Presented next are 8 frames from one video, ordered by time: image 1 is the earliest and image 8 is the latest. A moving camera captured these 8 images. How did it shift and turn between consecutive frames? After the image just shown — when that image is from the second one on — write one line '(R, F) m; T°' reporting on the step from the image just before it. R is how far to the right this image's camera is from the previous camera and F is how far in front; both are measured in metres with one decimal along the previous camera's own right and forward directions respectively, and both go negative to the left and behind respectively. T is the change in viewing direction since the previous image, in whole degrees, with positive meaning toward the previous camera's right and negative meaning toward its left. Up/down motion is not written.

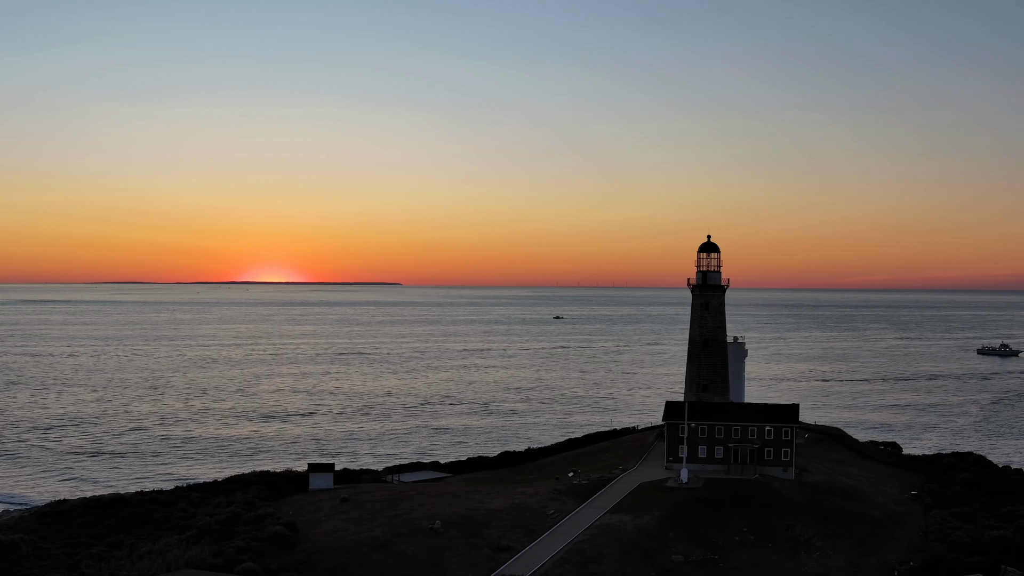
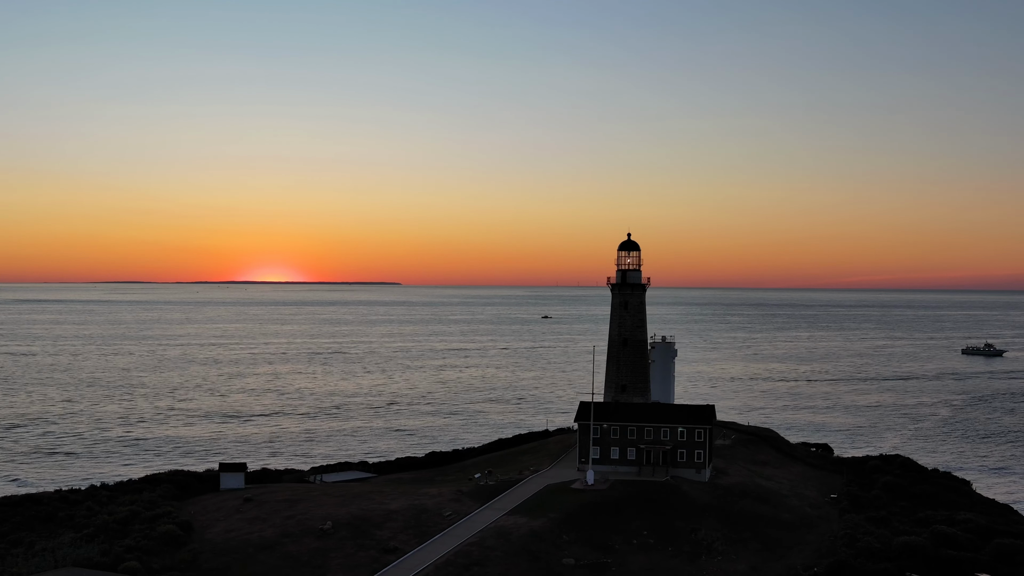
(+5.3, +0.5) m; -1°
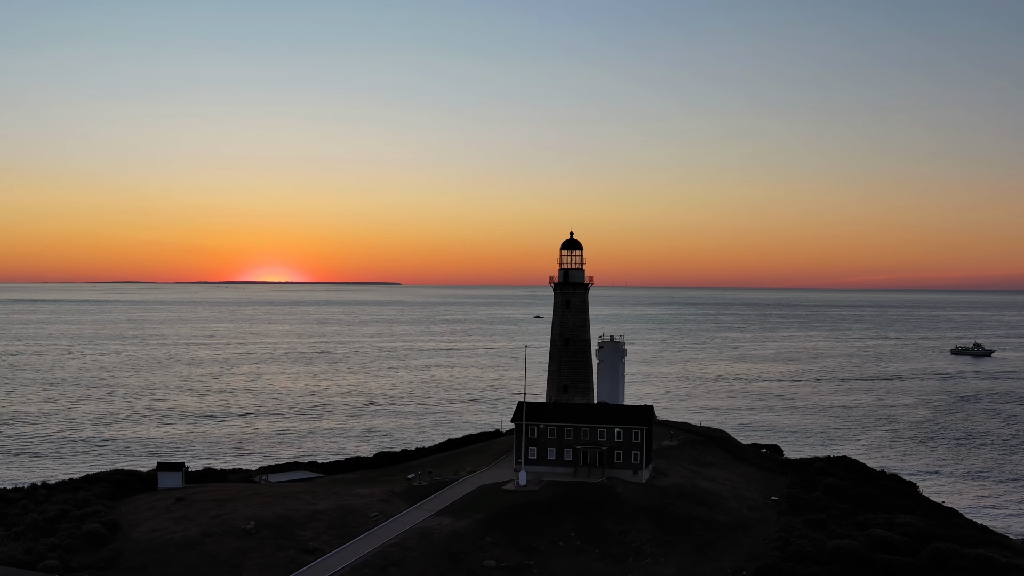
(+3.7, +0.3) m; -1°
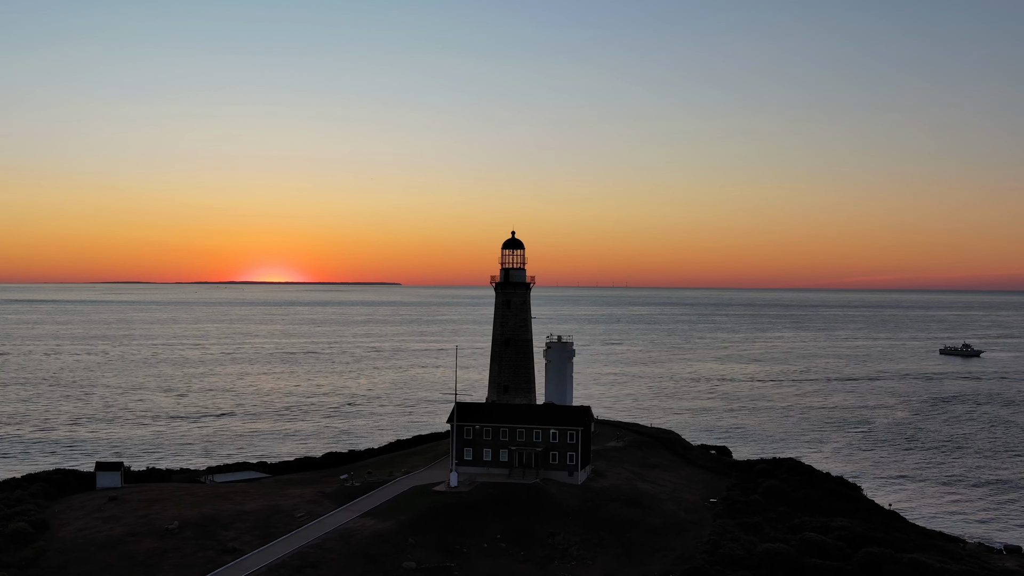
(+3.7, +0.3) m; -1°
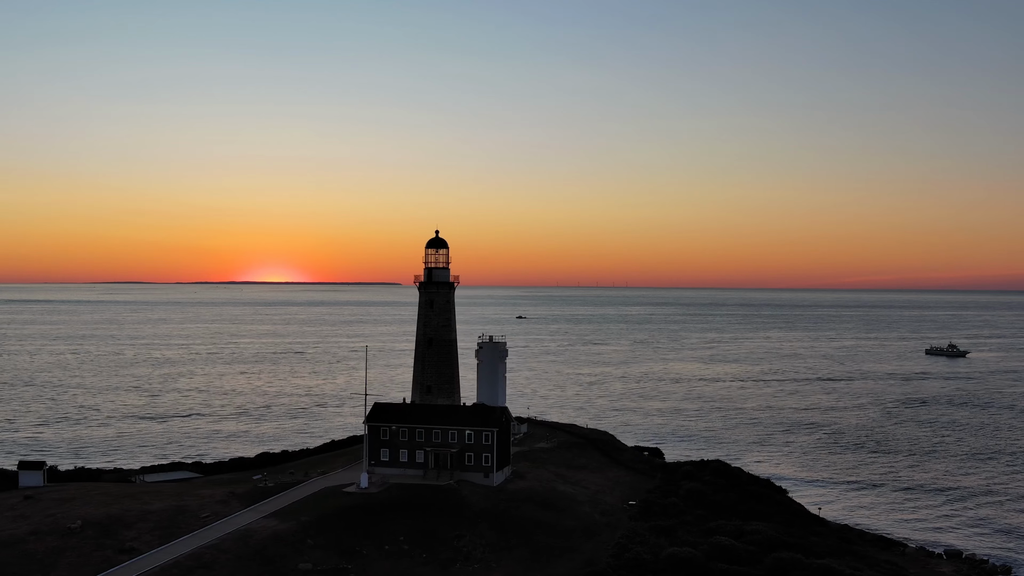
(+4.8, +0.4) m; -1°
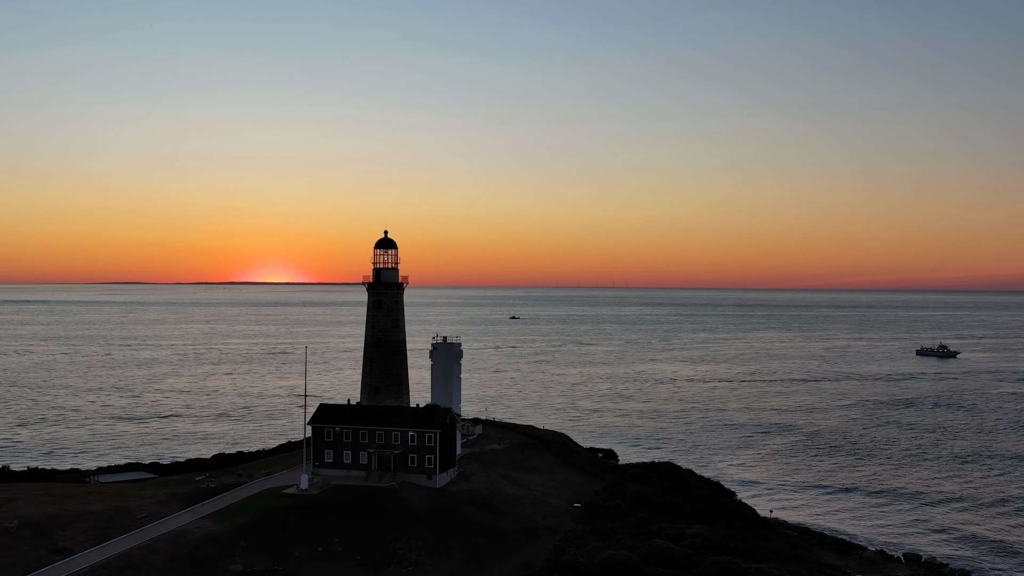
(+3.2, +0.3) m; -1°
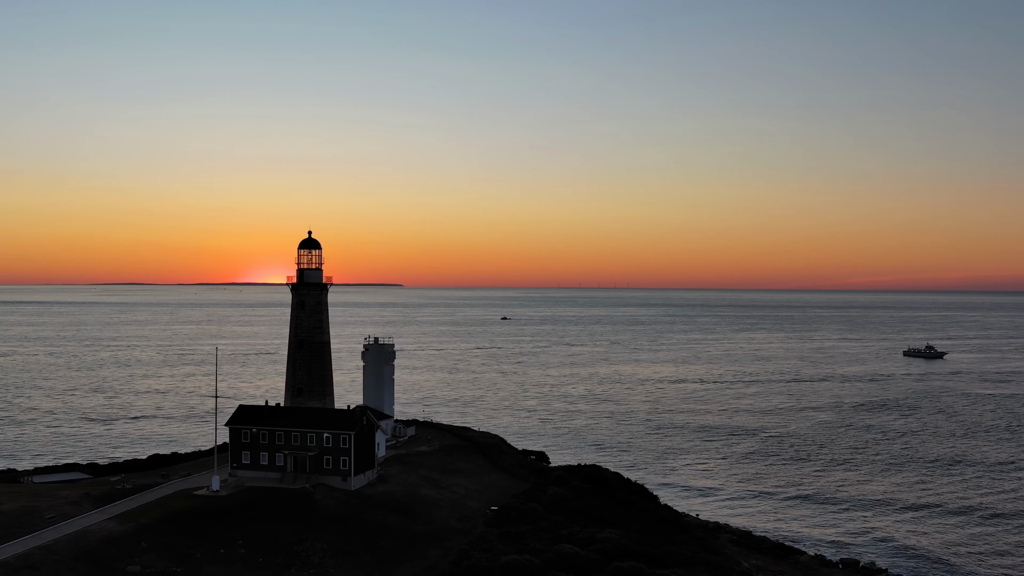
(+4.8, +0.5) m; -1°
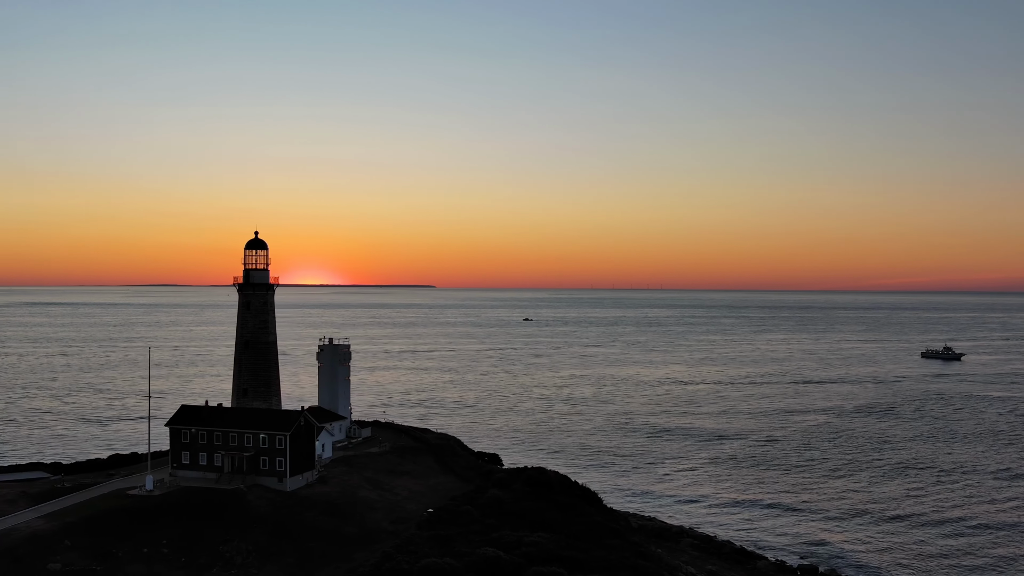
(+5.1, +0.9) m; -3°
